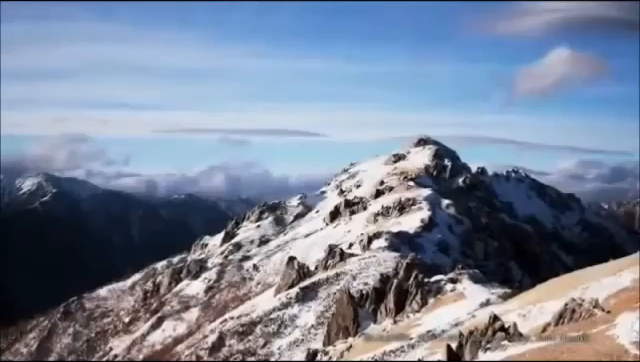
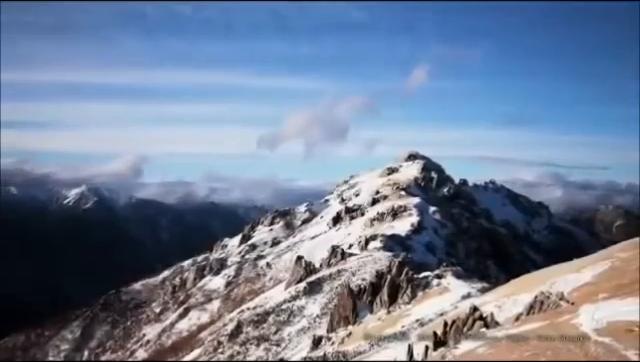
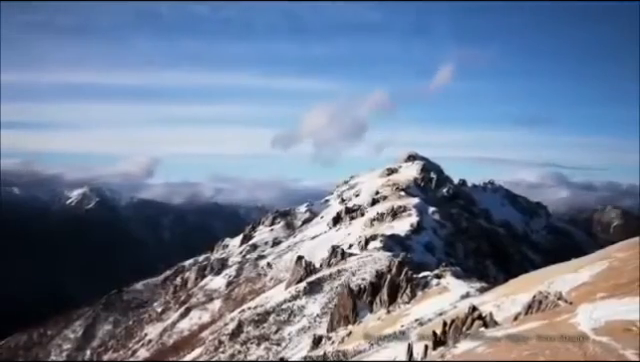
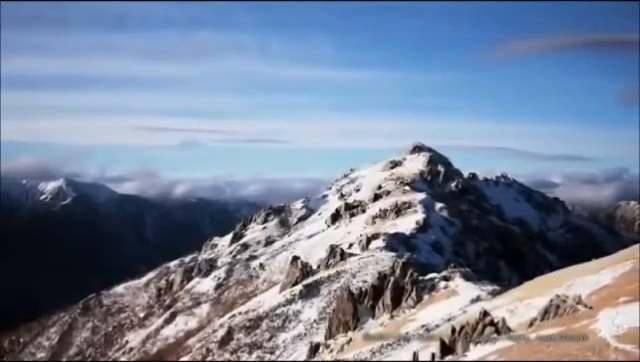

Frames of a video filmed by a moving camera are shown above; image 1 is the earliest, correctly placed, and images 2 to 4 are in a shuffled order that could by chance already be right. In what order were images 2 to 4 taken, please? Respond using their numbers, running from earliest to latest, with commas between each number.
4, 2, 3
